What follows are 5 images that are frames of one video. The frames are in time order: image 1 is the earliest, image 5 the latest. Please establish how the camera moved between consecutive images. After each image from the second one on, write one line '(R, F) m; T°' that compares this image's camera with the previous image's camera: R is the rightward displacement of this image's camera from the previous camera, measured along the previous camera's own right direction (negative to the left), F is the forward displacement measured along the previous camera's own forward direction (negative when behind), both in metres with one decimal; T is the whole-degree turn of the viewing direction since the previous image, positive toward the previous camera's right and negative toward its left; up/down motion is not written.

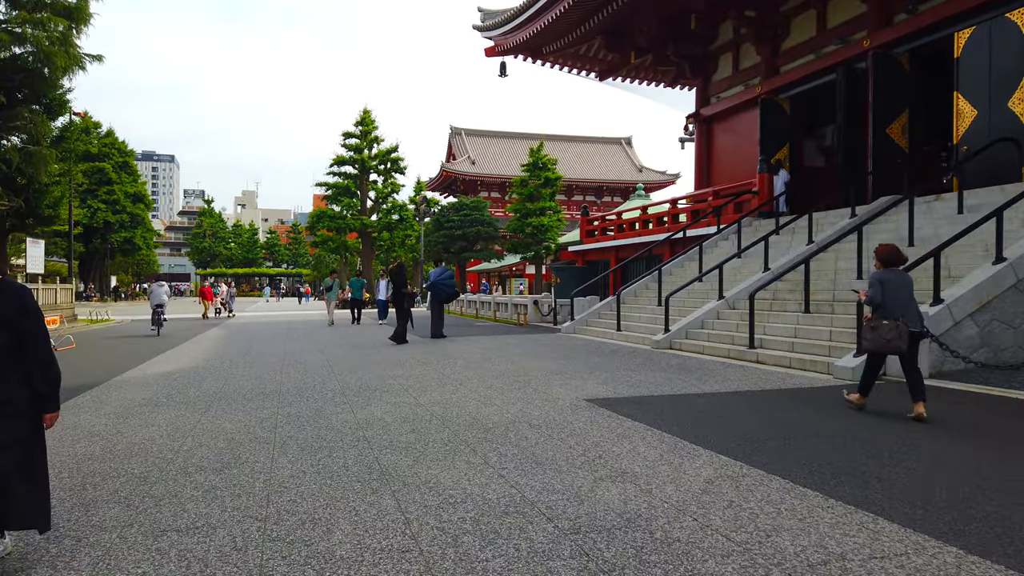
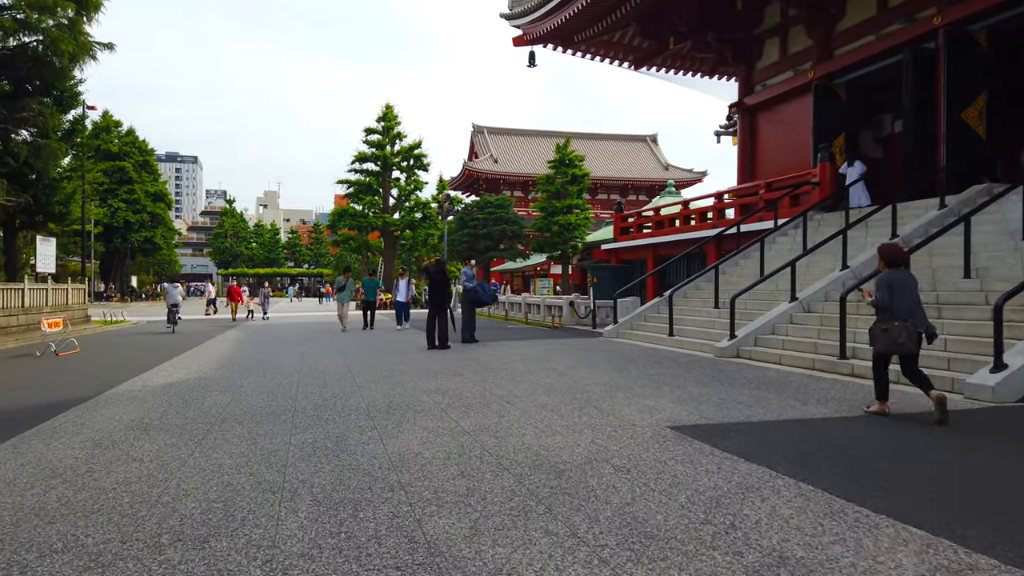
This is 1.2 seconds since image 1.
(-0.3, +1.3) m; -1°
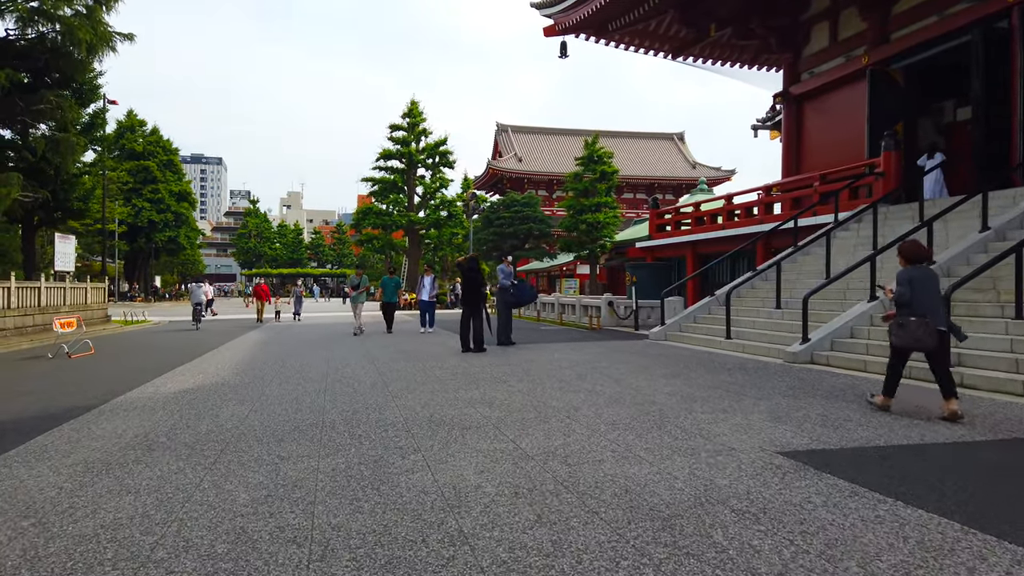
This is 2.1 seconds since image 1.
(-0.3, +1.0) m; -2°
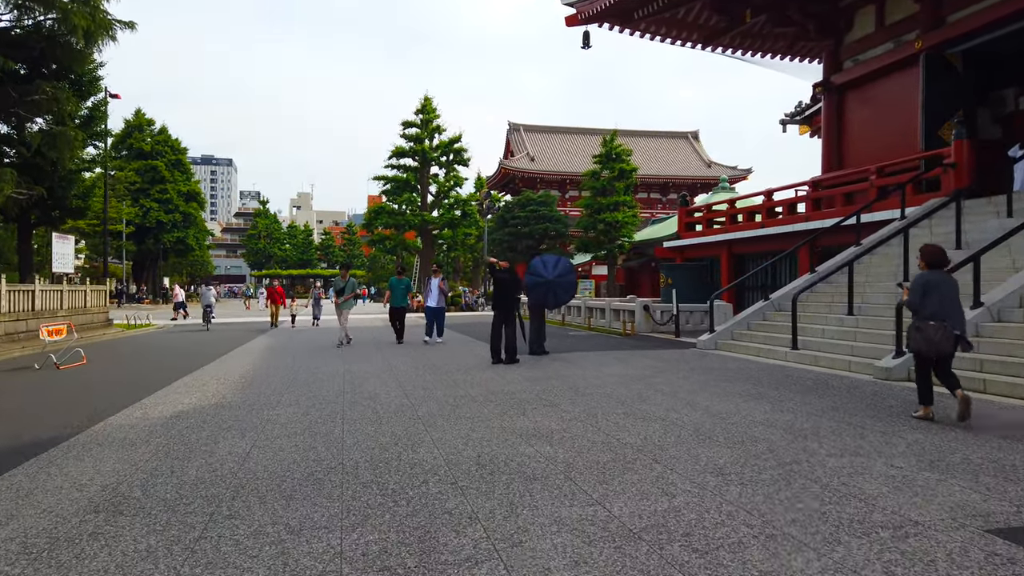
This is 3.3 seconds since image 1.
(-0.4, +1.3) m; -1°
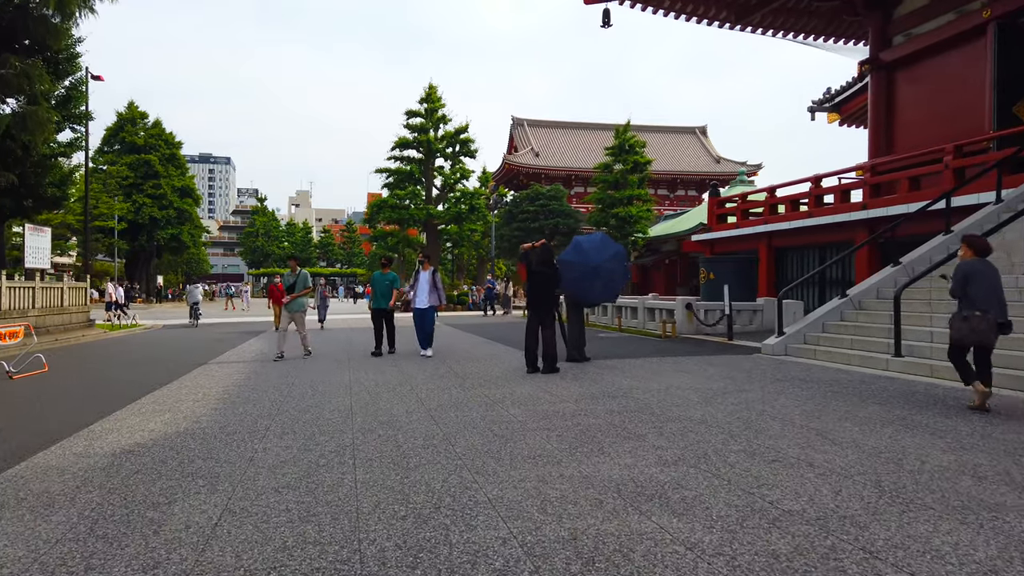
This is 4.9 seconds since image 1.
(-0.5, +1.8) m; 0°
